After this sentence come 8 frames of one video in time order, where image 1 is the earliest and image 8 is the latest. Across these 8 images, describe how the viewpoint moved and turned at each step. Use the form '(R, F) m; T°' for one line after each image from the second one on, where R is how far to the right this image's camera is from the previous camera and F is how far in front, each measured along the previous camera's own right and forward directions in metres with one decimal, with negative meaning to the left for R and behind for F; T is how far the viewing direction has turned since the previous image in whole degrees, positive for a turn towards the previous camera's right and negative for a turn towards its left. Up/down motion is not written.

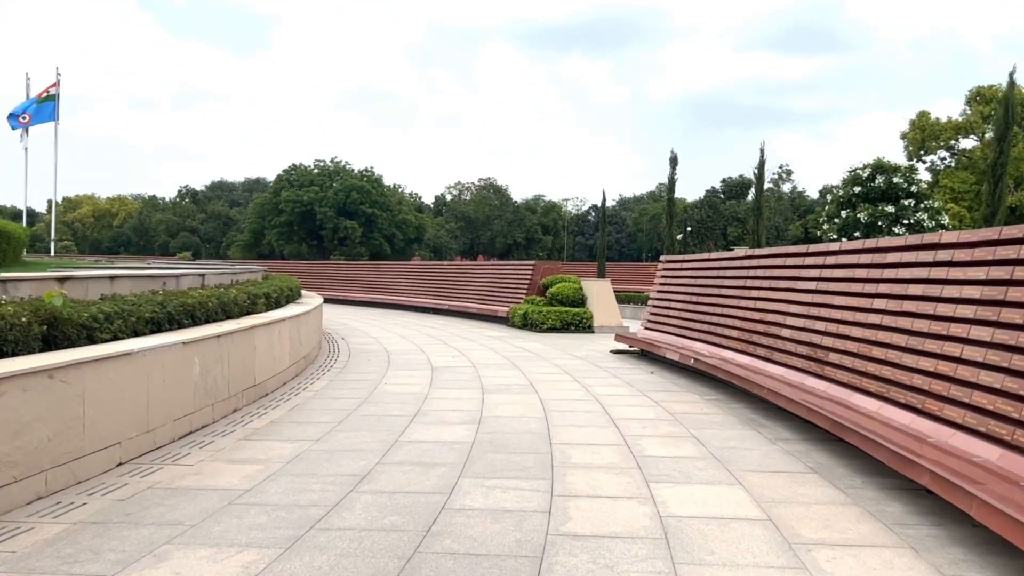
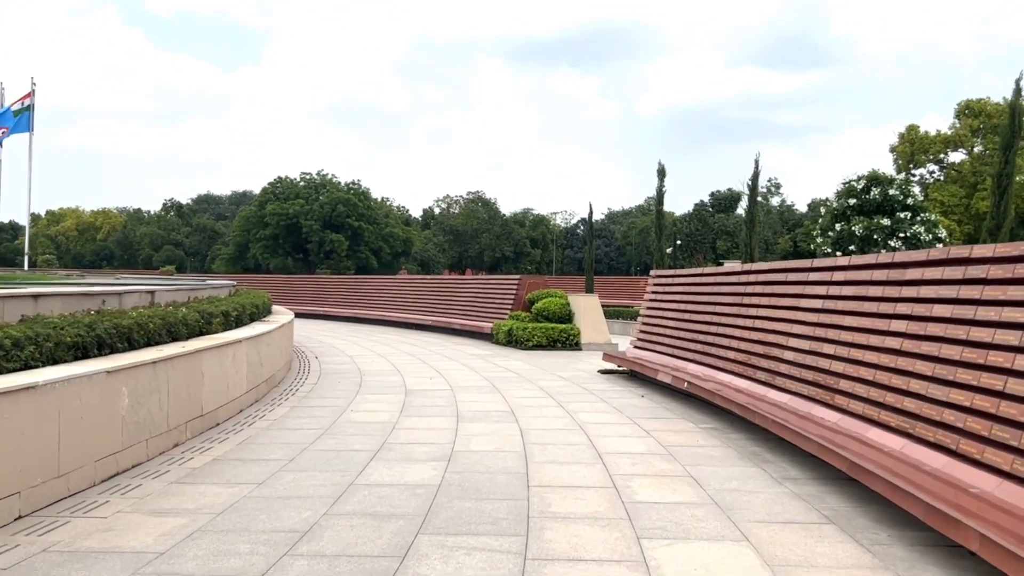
(+0.1, +0.6) m; +1°
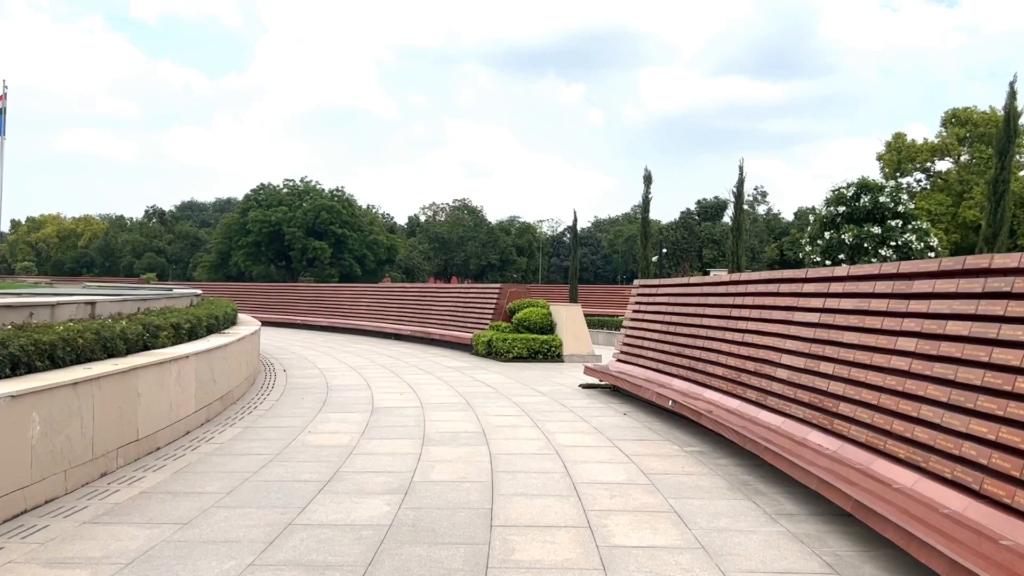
(+0.1, +0.5) m; +1°
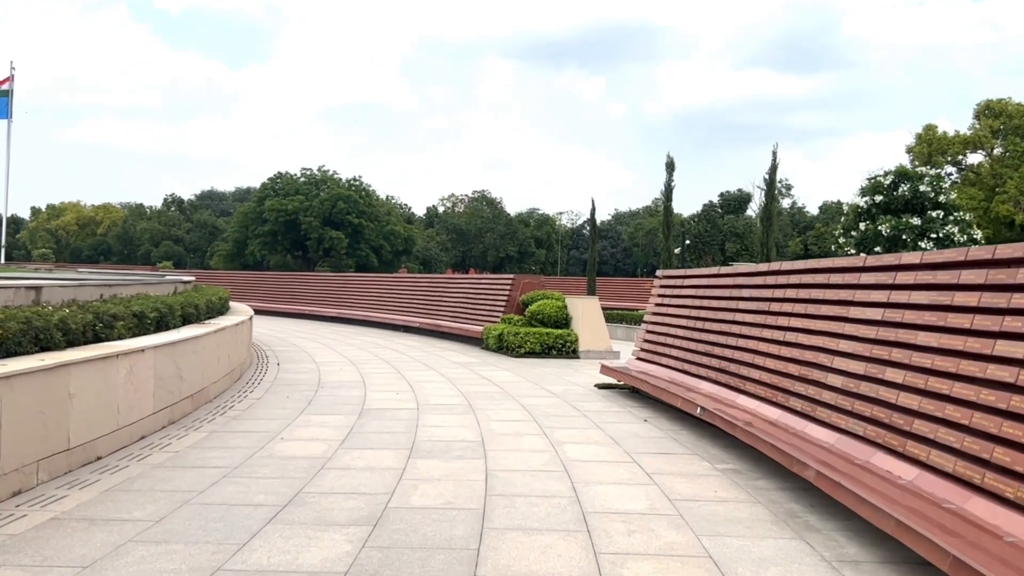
(+0.1, +0.9) m; -1°
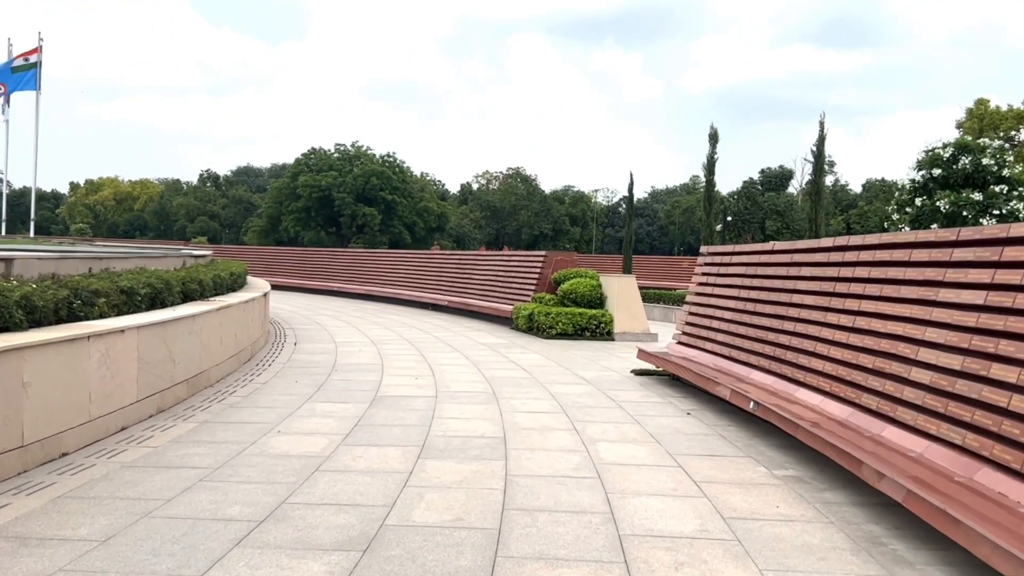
(0.0, +0.7) m; -2°
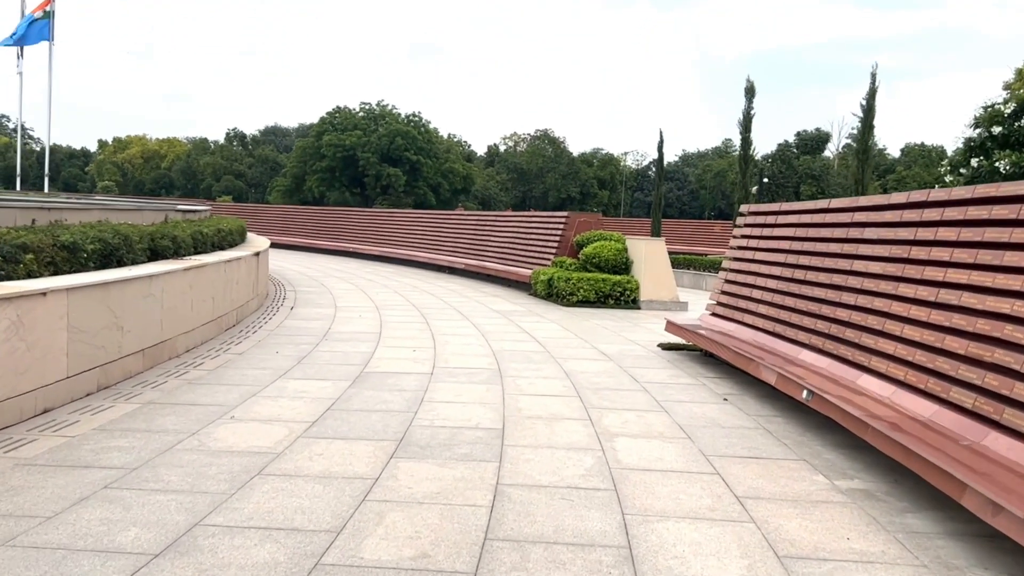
(+0.1, +0.9) m; -2°
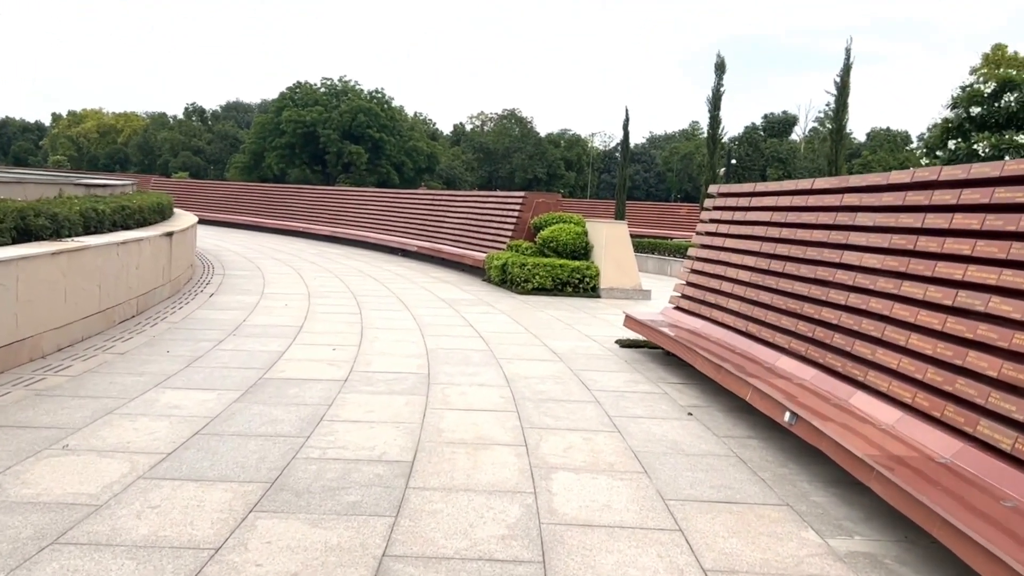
(+0.2, +0.9) m; +2°
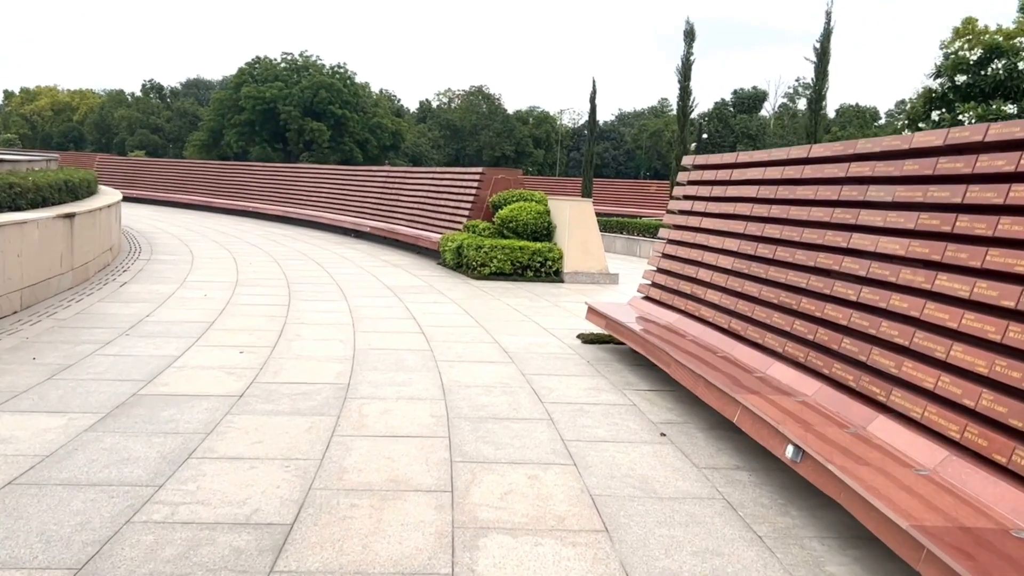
(+0.2, +0.9) m; +2°
